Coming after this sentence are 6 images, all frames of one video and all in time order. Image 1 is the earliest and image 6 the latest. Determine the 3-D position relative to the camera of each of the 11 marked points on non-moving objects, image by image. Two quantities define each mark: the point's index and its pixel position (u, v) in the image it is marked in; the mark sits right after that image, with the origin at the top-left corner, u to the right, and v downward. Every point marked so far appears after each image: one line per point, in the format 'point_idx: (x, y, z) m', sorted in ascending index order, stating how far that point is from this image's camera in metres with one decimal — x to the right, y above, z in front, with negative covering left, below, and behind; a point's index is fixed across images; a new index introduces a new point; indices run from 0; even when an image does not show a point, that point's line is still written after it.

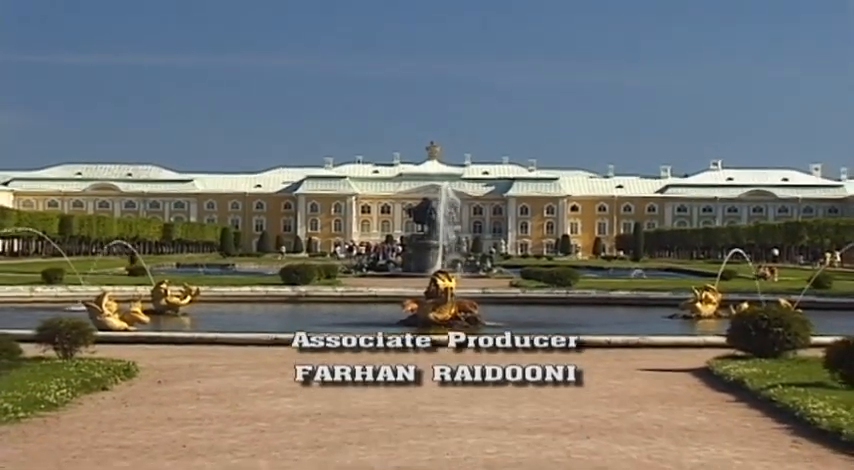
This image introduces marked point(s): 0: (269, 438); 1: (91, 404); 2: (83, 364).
0: (-1.1, -1.5, +8.2) m
1: (-2.6, -1.3, +8.9) m
2: (-3.1, -1.2, +10.5) m
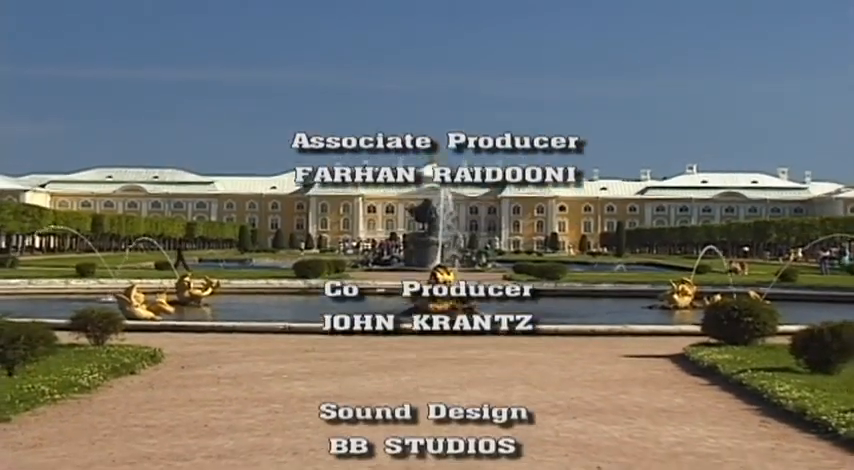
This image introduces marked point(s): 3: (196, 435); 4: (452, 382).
0: (-1.1, -1.4, +8.9) m
1: (-2.6, -1.3, +9.7) m
2: (-3.0, -1.1, +11.3) m
3: (-1.7, -1.5, +8.4) m
4: (+0.2, -1.3, +10.1) m
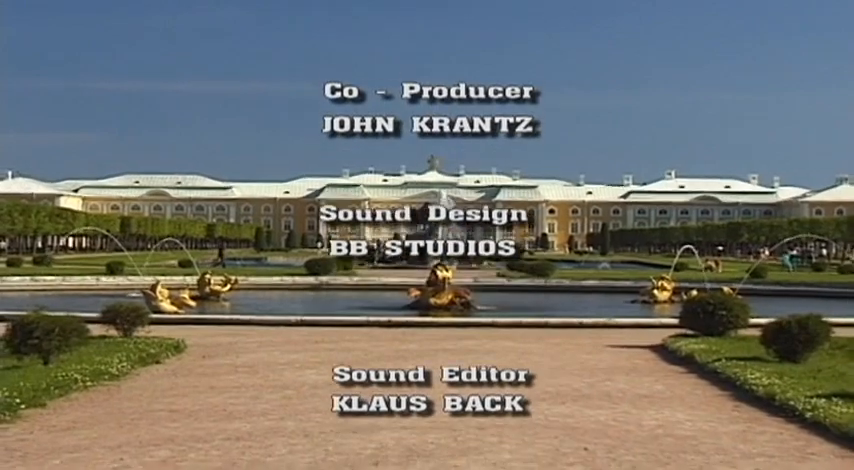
0: (-1.1, -1.4, +9.7) m
1: (-2.5, -1.3, +10.4) m
2: (-3.0, -1.1, +12.0) m
3: (-1.7, -1.5, +9.2) m
4: (+0.2, -1.3, +10.8) m
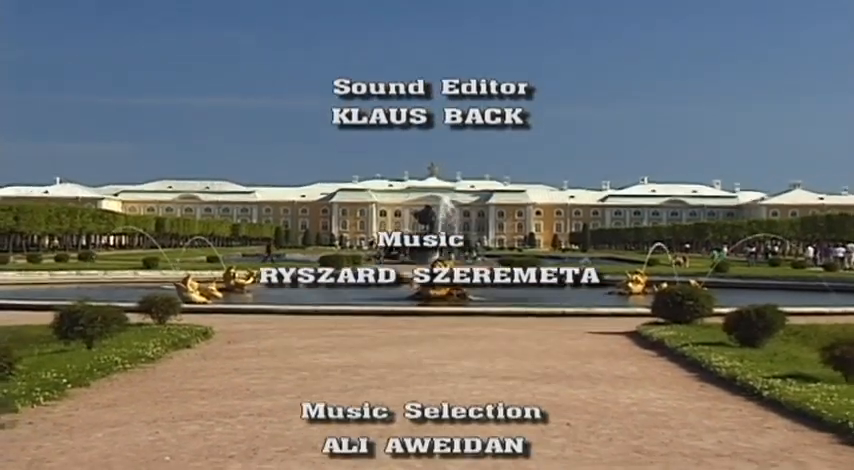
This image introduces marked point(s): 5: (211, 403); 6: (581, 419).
0: (-1.1, -1.4, +10.8) m
1: (-2.5, -1.3, +11.6) m
2: (-3.0, -1.1, +13.2) m
3: (-1.7, -1.5, +10.4) m
4: (+0.2, -1.3, +12.0) m
5: (-1.9, -1.5, +10.2) m
6: (+1.3, -1.6, +9.7) m
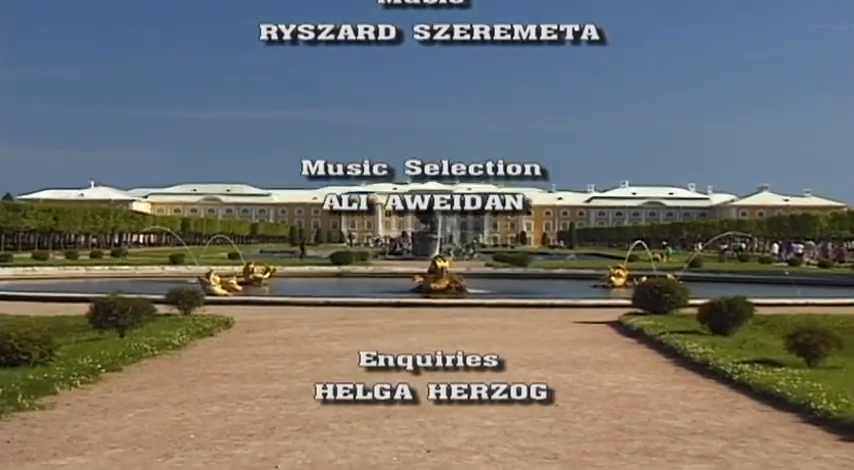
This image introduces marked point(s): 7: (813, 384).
0: (-1.1, -1.4, +11.9) m
1: (-2.5, -1.3, +12.7) m
2: (-3.0, -1.1, +14.3) m
3: (-1.7, -1.5, +11.4) m
4: (+0.2, -1.3, +13.0) m
5: (-1.9, -1.5, +11.2) m
6: (+1.3, -1.6, +10.8) m
7: (+3.7, -1.4, +10.9) m
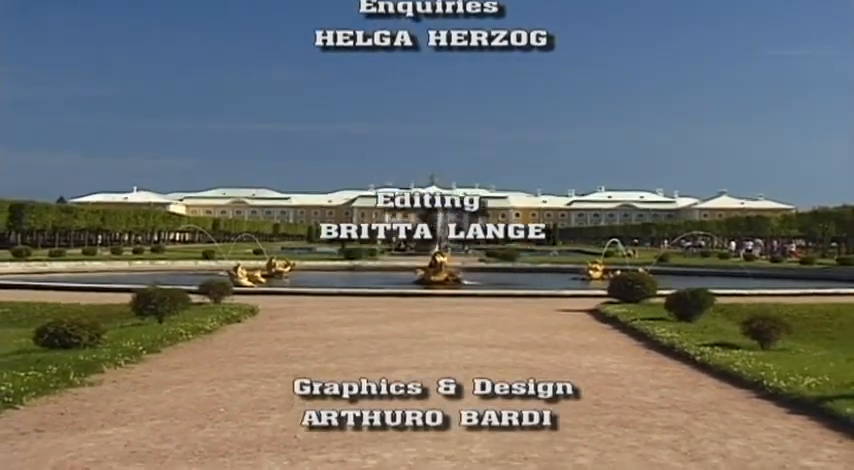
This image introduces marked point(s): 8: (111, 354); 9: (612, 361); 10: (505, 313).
0: (-1.1, -1.4, +13.5) m
1: (-2.5, -1.2, +14.3) m
2: (-2.9, -1.0, +15.9) m
3: (-1.7, -1.5, +13.0) m
4: (+0.3, -1.2, +14.6) m
5: (-1.9, -1.5, +12.8) m
6: (+1.3, -1.6, +12.3) m
7: (+3.7, -1.4, +12.5) m
8: (-3.6, -1.4, +13.0) m
9: (+2.1, -1.4, +12.9) m
10: (+1.2, -1.1, +15.9) m
